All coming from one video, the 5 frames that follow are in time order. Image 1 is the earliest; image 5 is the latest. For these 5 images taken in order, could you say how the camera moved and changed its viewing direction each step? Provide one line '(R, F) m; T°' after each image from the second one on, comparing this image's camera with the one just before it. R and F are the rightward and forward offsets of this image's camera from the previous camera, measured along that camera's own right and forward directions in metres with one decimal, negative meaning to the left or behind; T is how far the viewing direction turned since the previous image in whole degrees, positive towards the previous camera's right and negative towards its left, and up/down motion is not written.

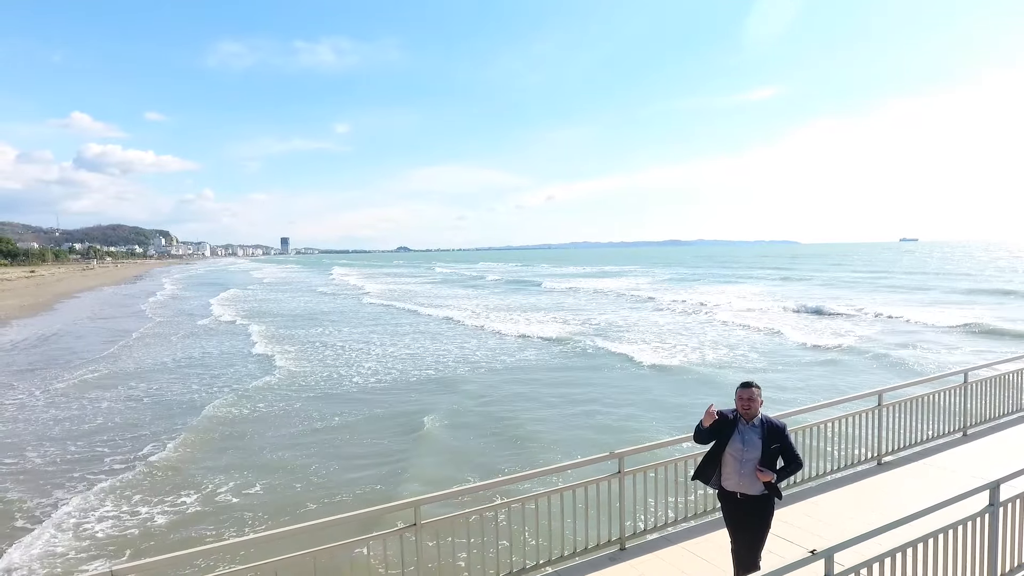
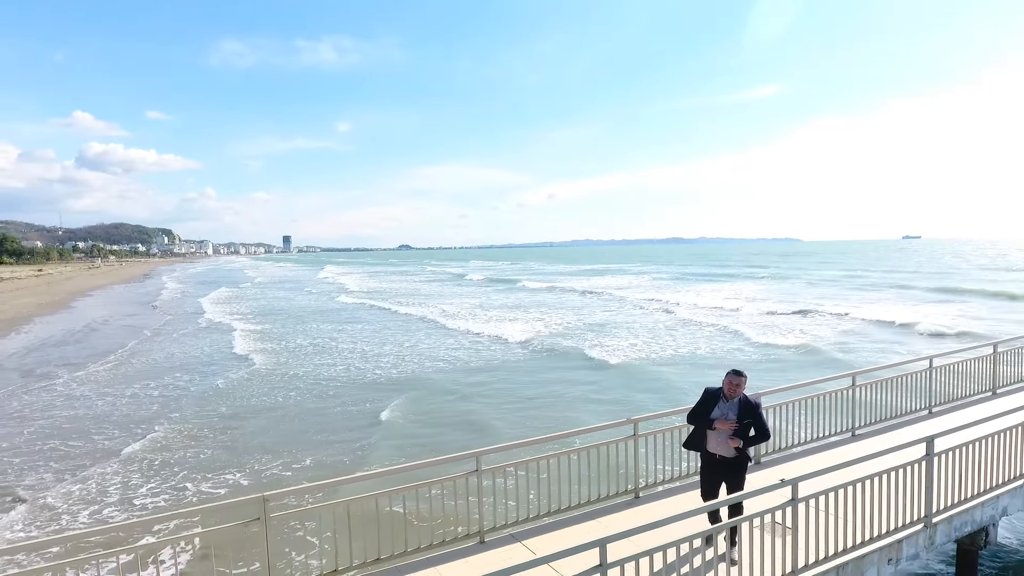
(-0.4, -1.2) m; 0°
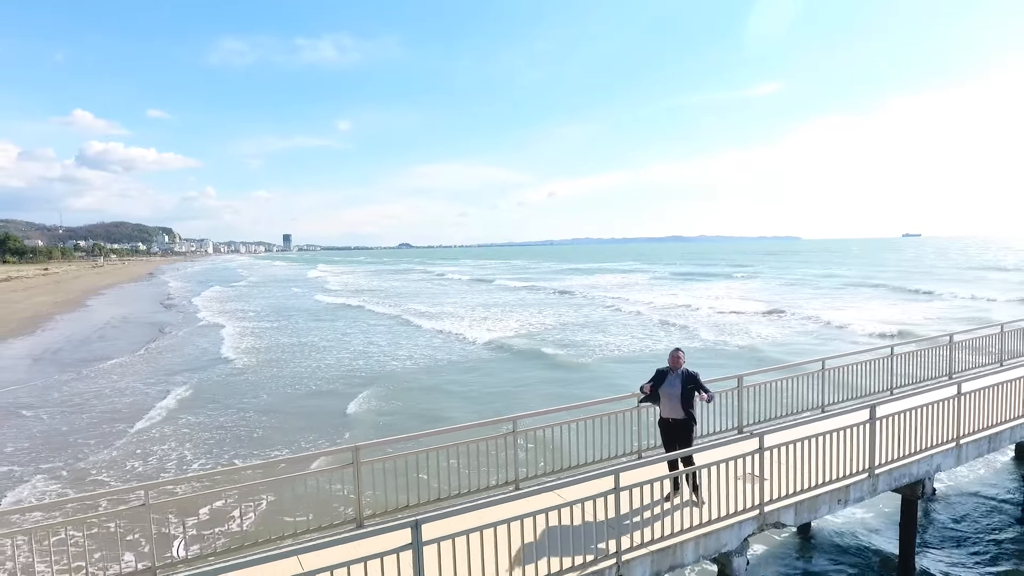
(-0.3, -1.4) m; 0°
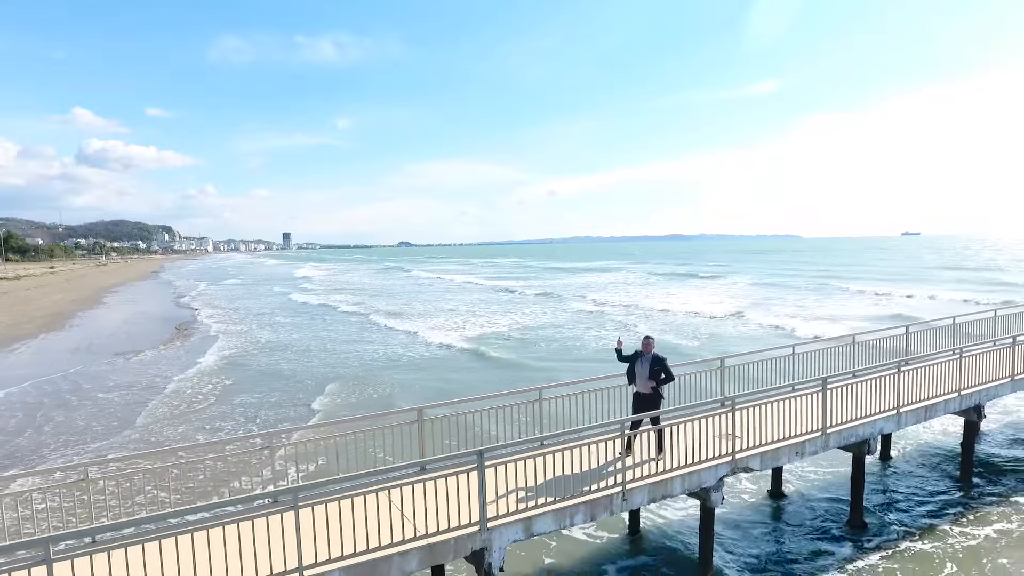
(-0.4, -1.8) m; 0°
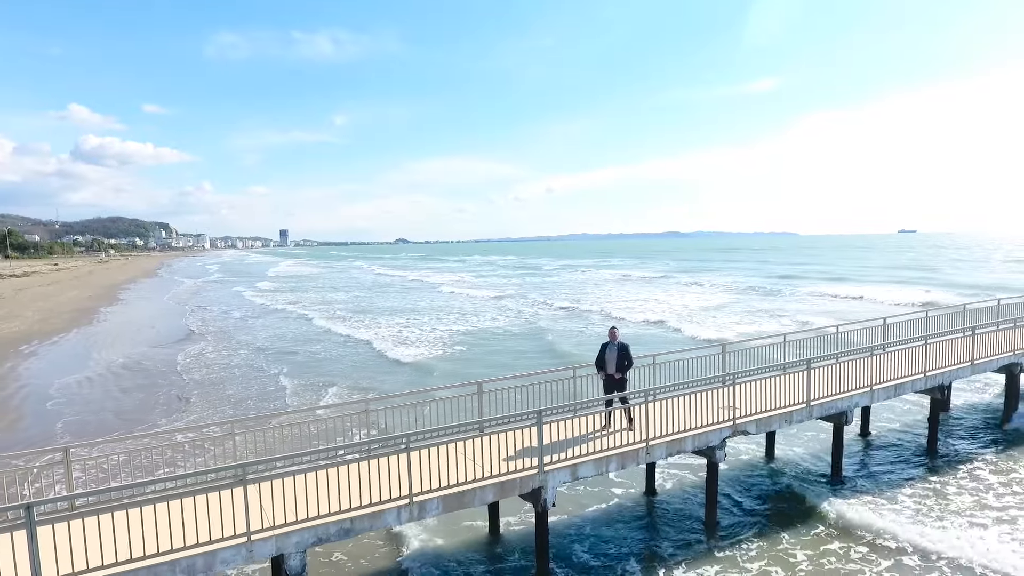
(-0.7, -1.8) m; 0°
